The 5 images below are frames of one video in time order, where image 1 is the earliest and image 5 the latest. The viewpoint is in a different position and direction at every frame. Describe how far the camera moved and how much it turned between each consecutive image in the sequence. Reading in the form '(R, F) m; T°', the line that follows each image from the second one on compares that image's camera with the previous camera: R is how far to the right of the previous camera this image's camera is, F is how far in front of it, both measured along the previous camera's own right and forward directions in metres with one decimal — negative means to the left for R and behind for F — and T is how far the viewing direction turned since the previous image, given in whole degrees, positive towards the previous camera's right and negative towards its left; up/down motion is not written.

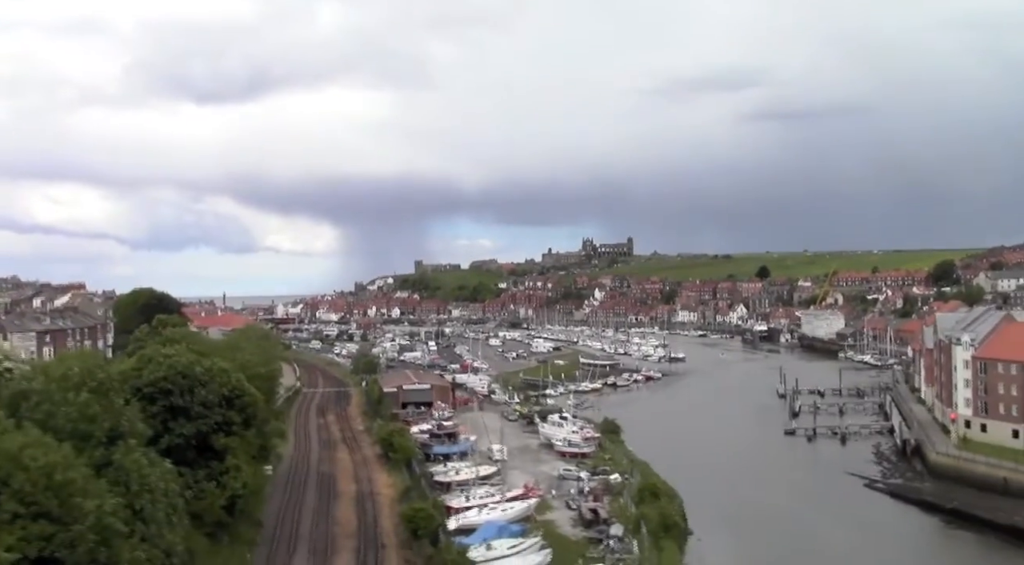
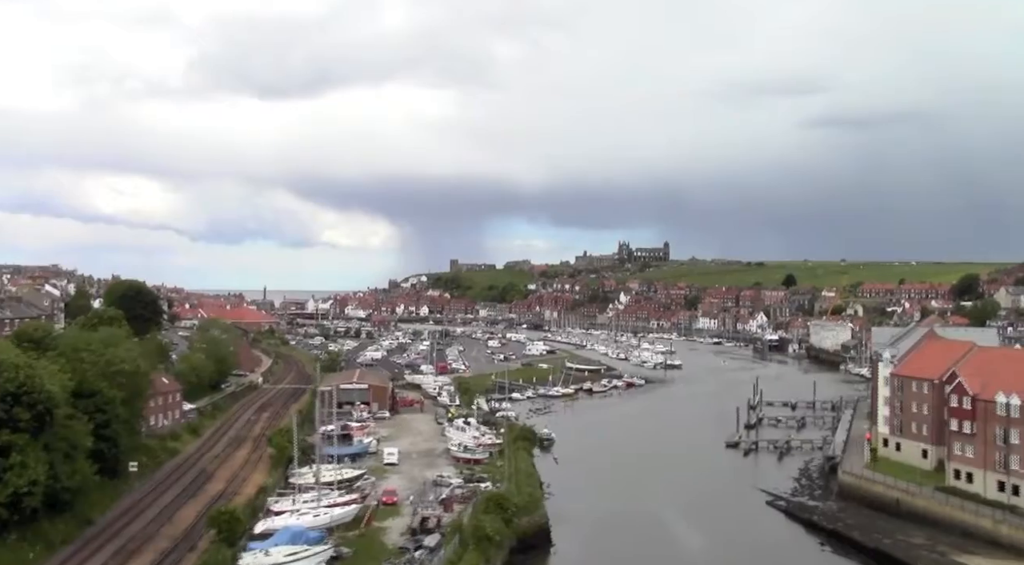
(+7.0, +0.6) m; -3°
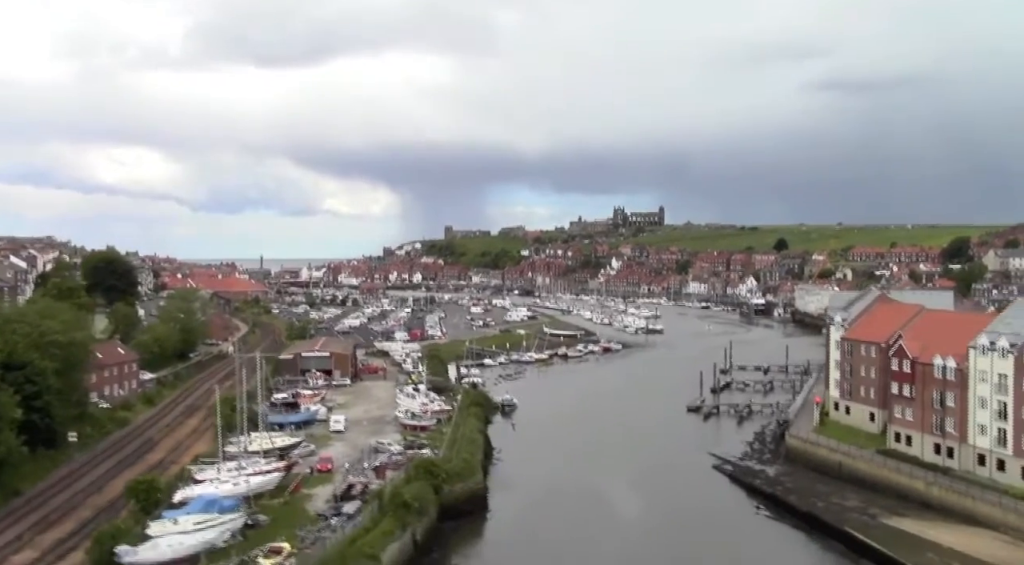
(+2.5, +0.4) m; 0°
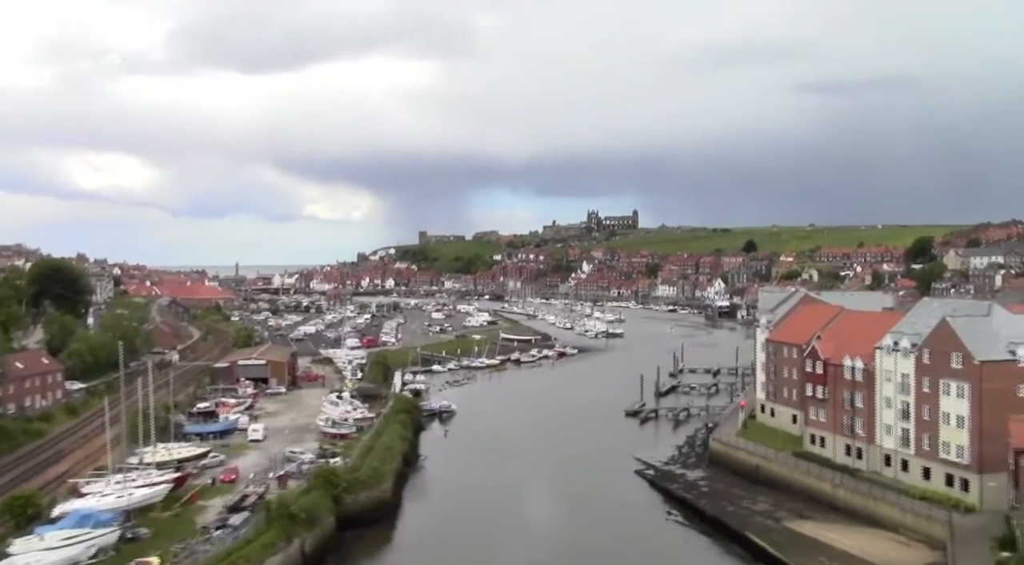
(+2.8, +0.3) m; +2°
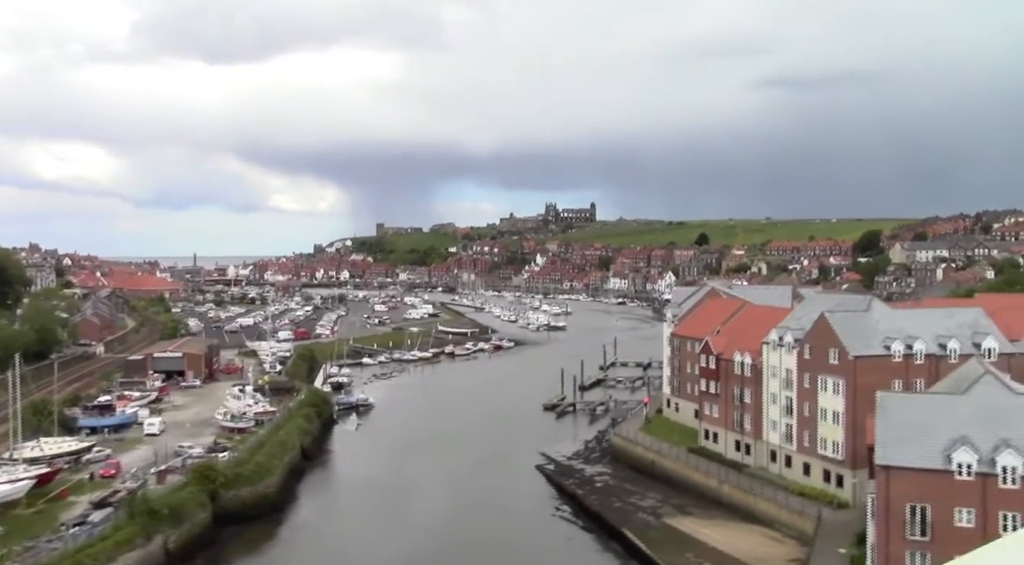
(+2.8, +0.3) m; +3°
